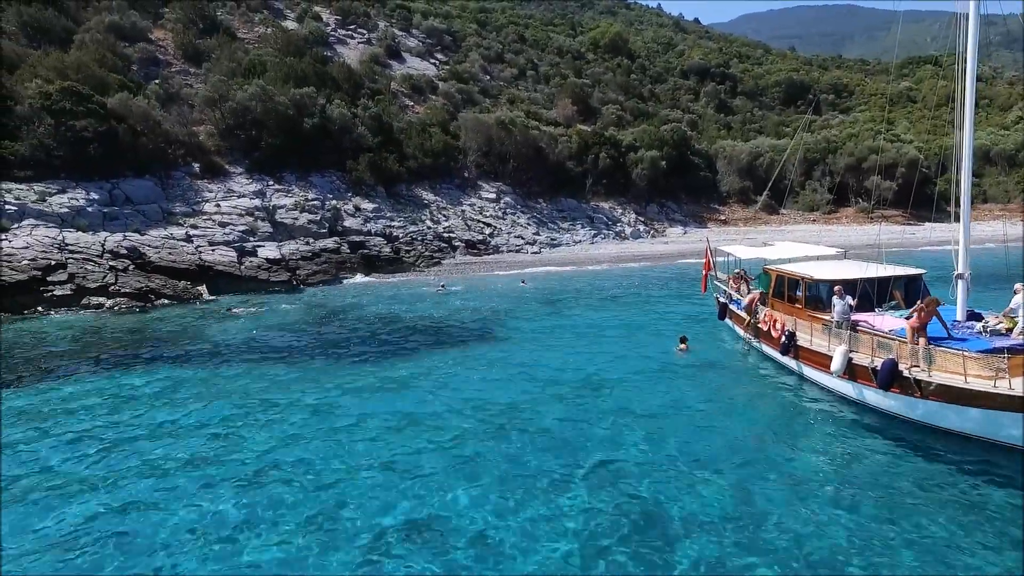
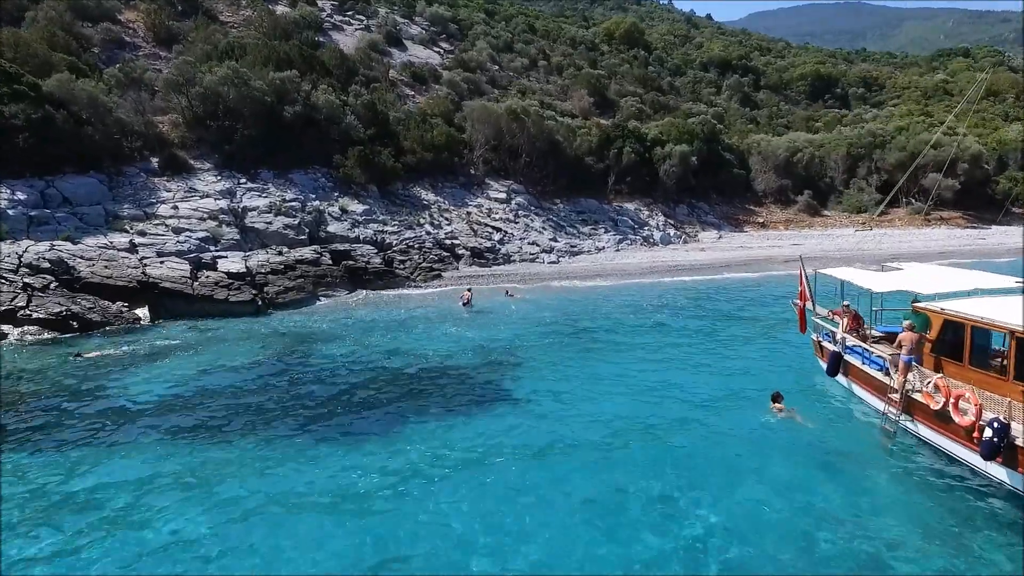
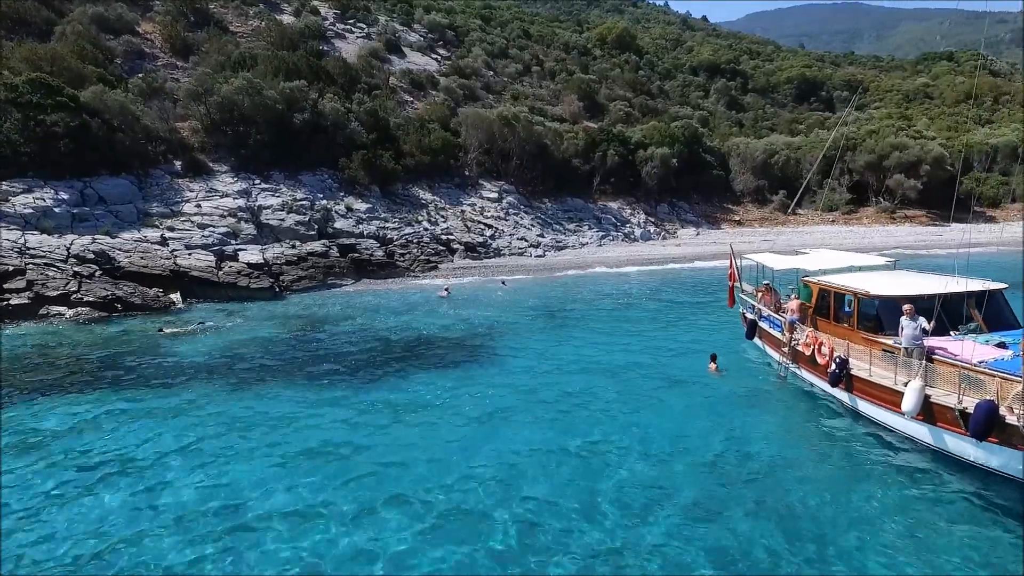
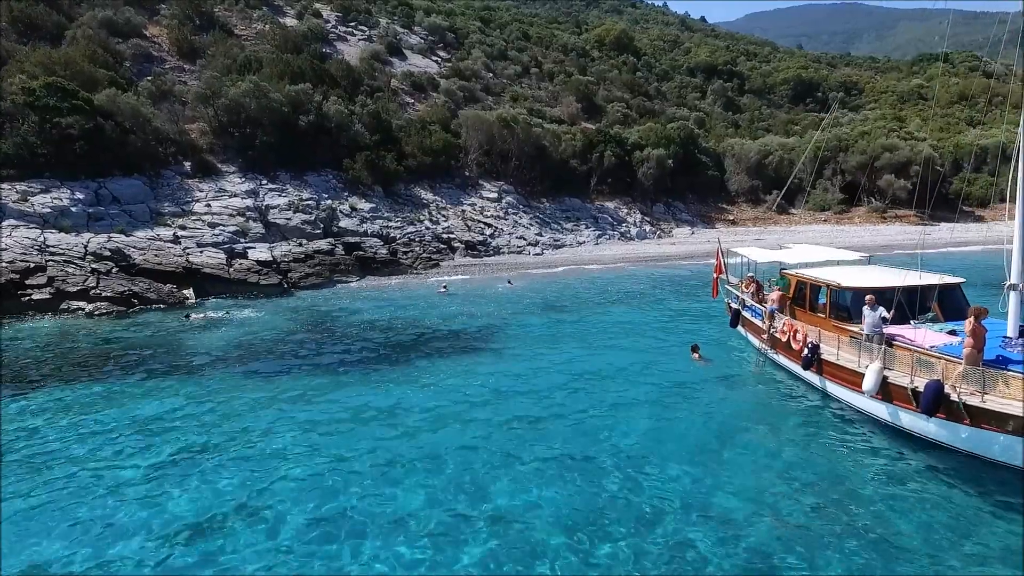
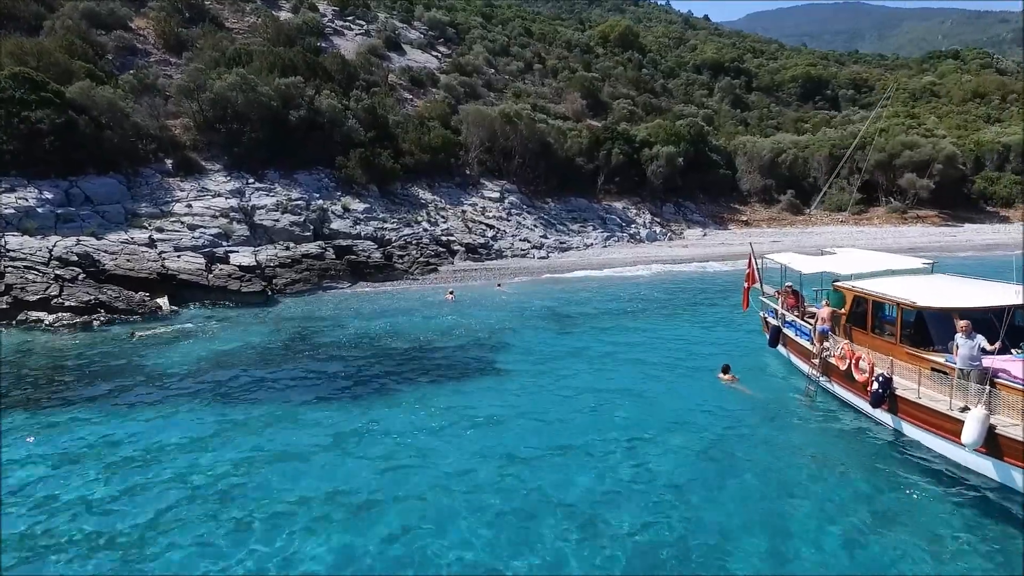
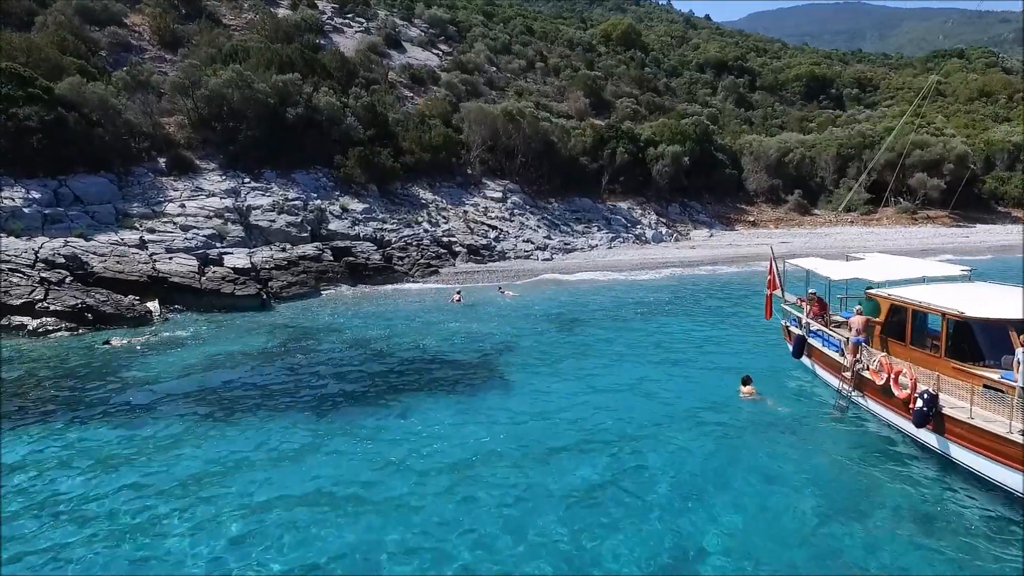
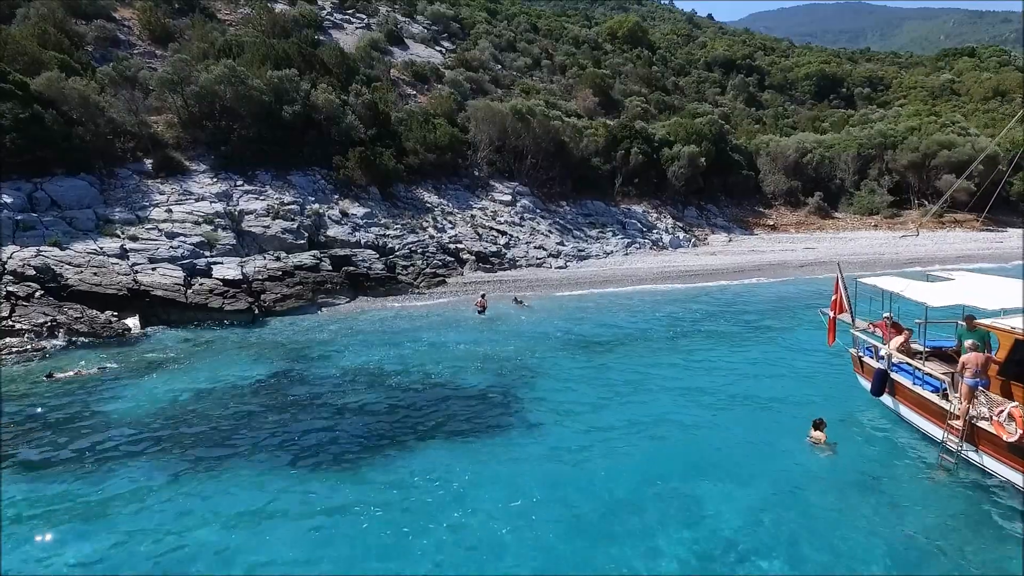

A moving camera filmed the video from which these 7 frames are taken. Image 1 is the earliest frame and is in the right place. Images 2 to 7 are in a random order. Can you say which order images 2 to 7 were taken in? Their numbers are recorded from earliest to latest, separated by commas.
4, 3, 5, 6, 2, 7
